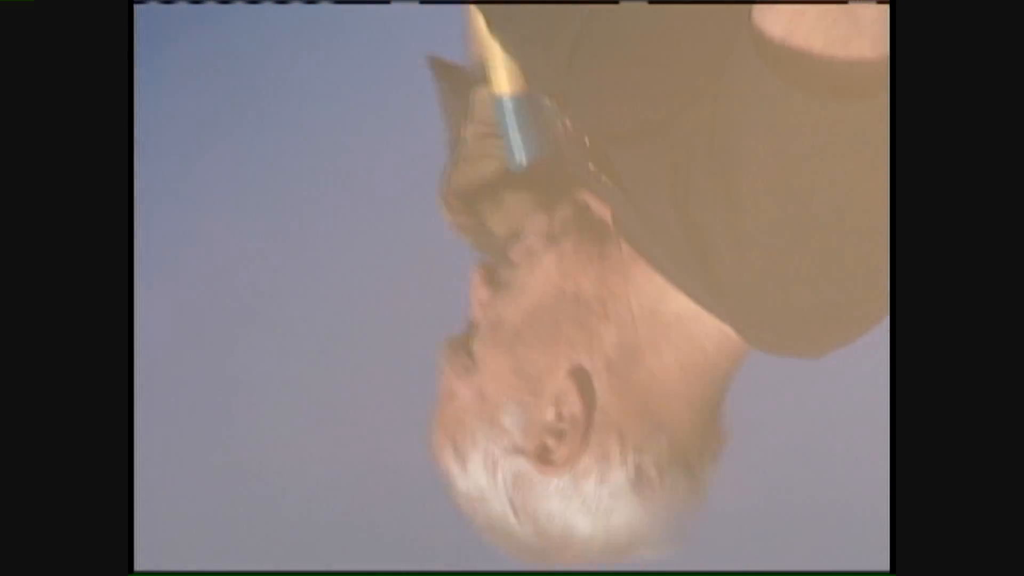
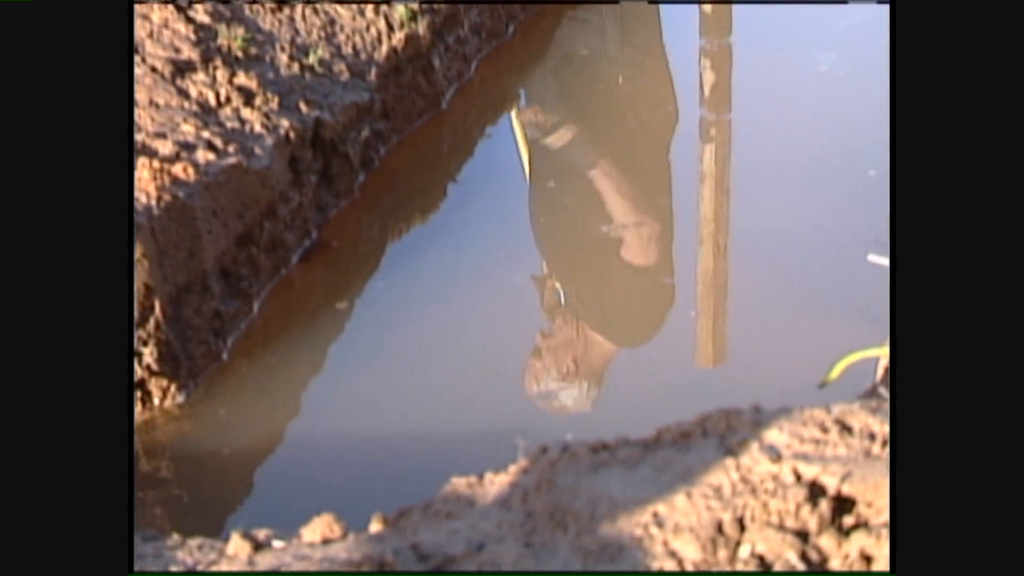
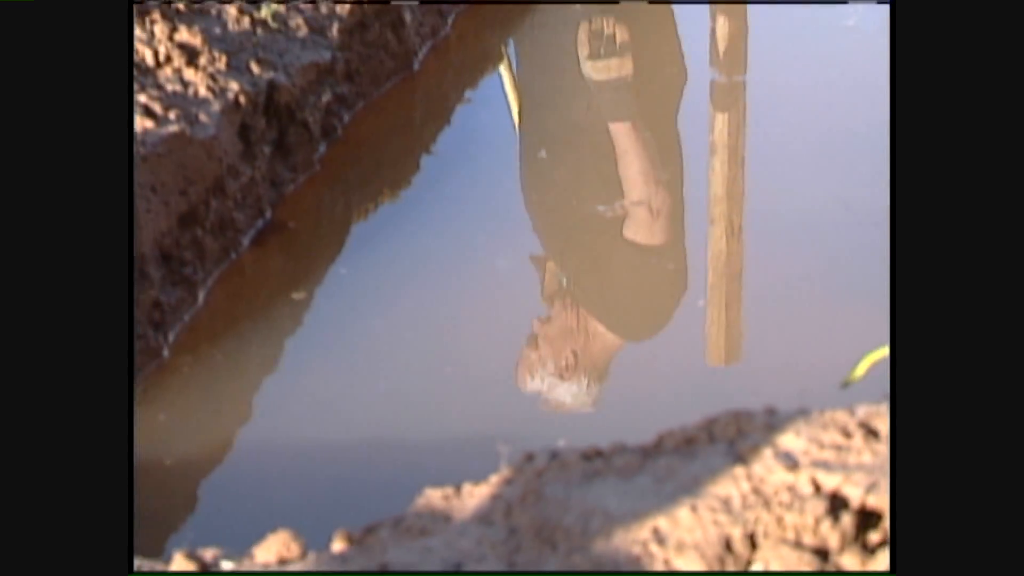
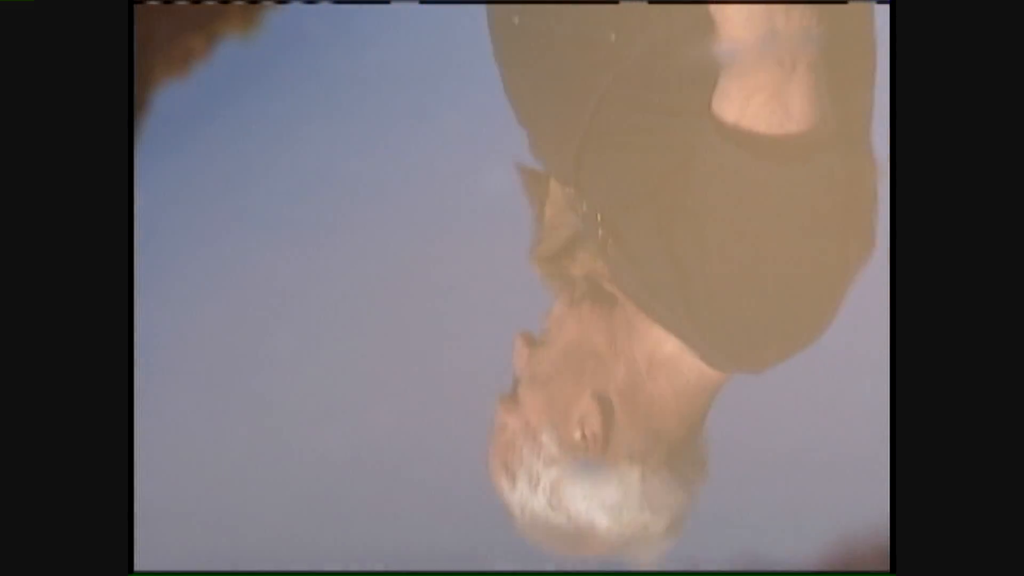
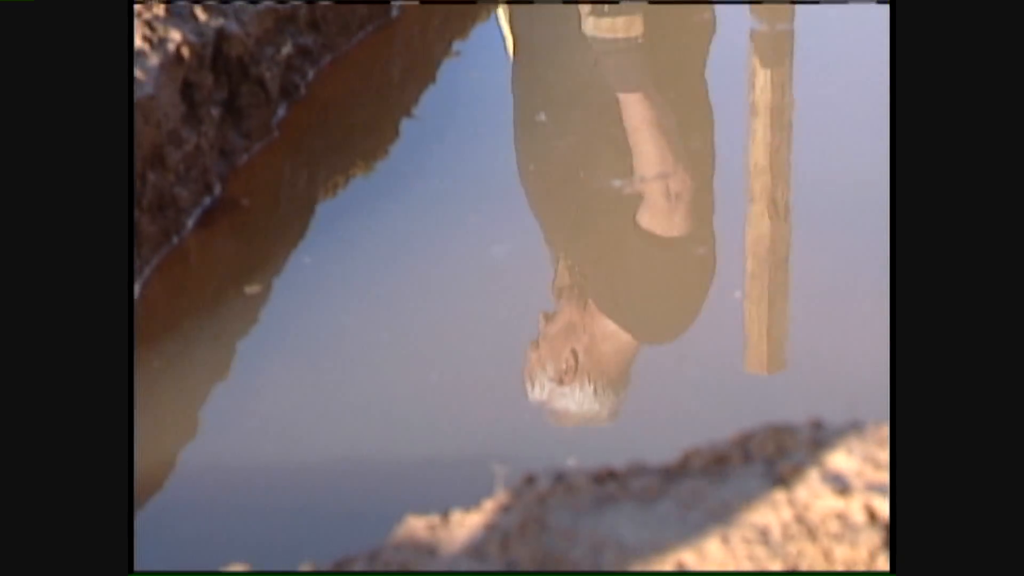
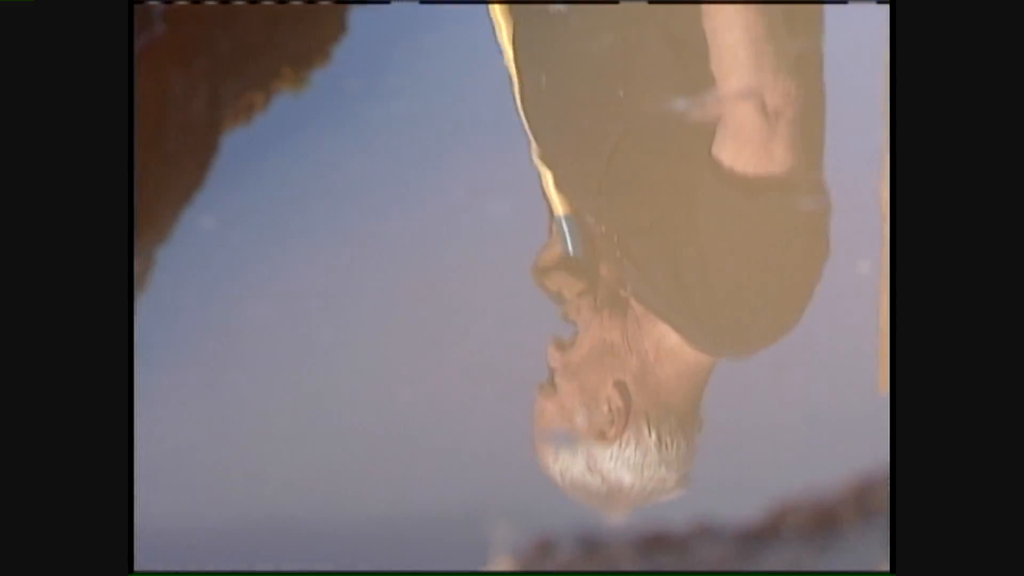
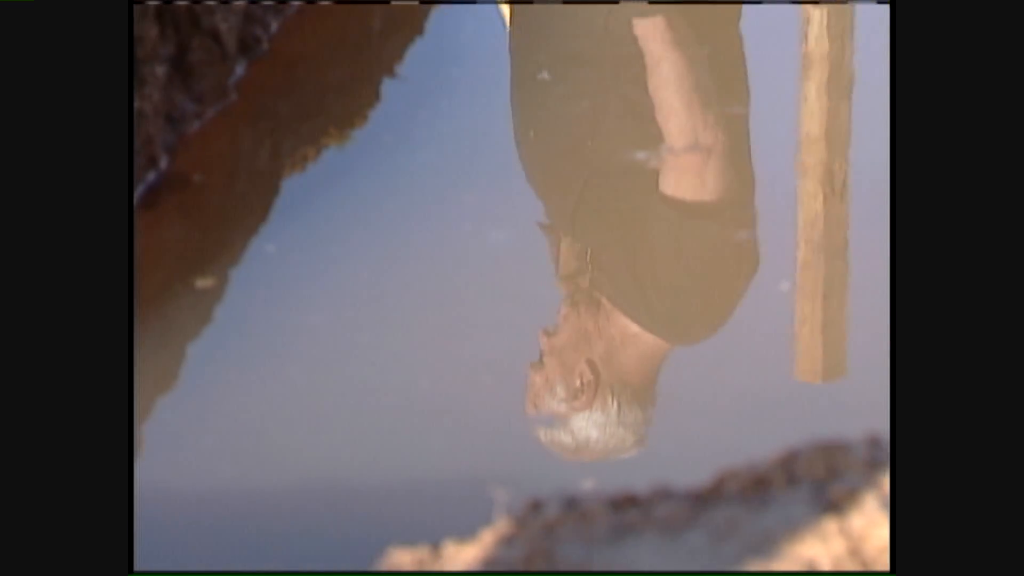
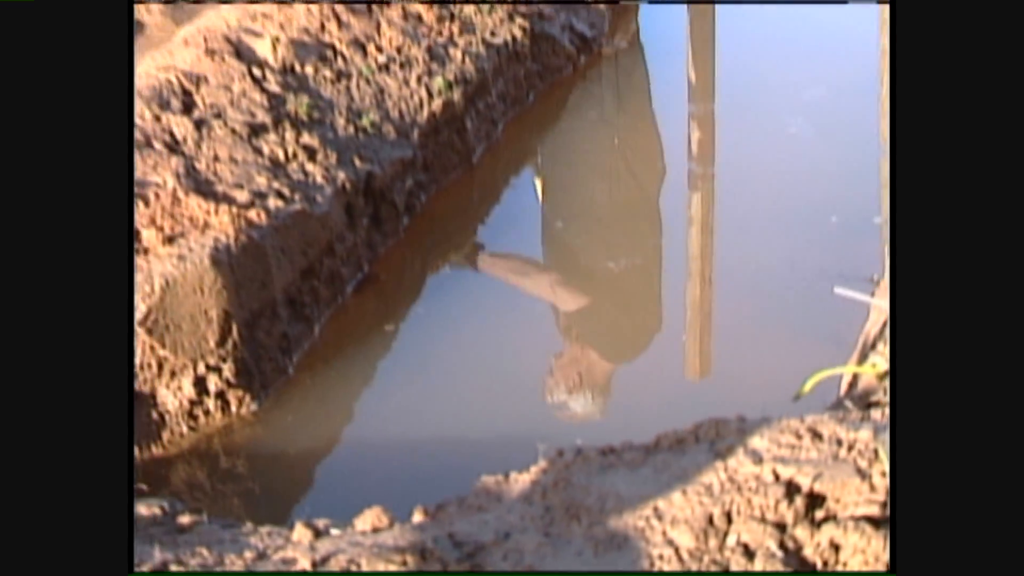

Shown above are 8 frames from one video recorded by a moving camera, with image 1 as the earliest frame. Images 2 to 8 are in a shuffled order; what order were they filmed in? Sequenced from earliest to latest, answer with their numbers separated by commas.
4, 6, 7, 5, 3, 2, 8
